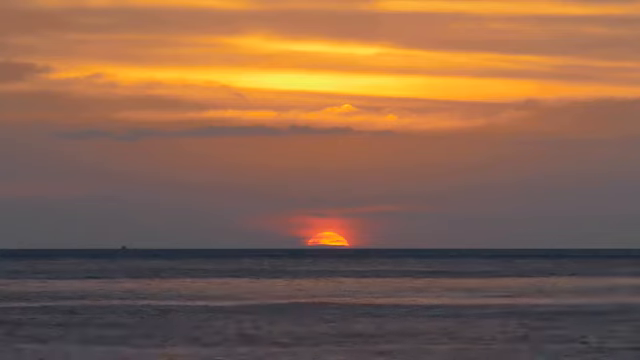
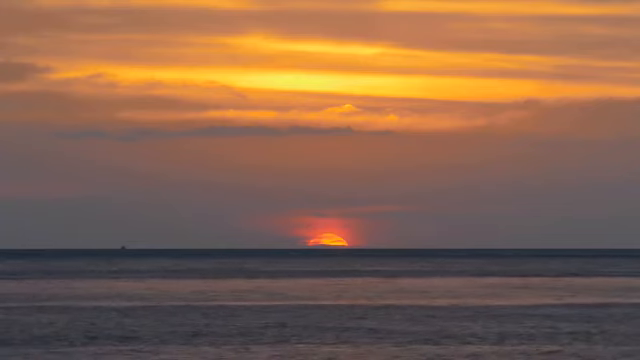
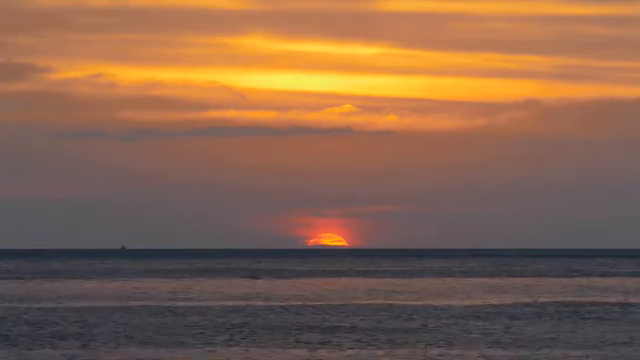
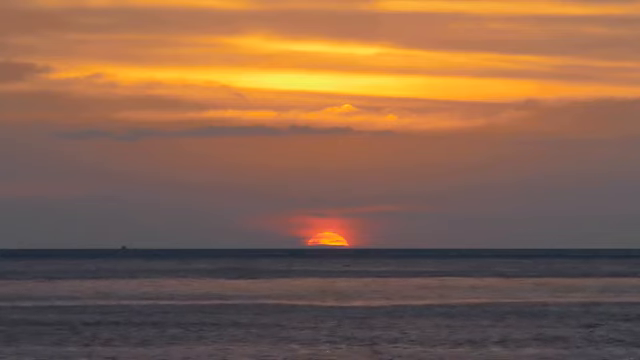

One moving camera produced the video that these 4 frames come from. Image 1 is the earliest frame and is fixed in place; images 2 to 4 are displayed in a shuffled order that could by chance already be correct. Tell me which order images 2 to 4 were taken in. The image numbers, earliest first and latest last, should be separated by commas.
4, 3, 2
